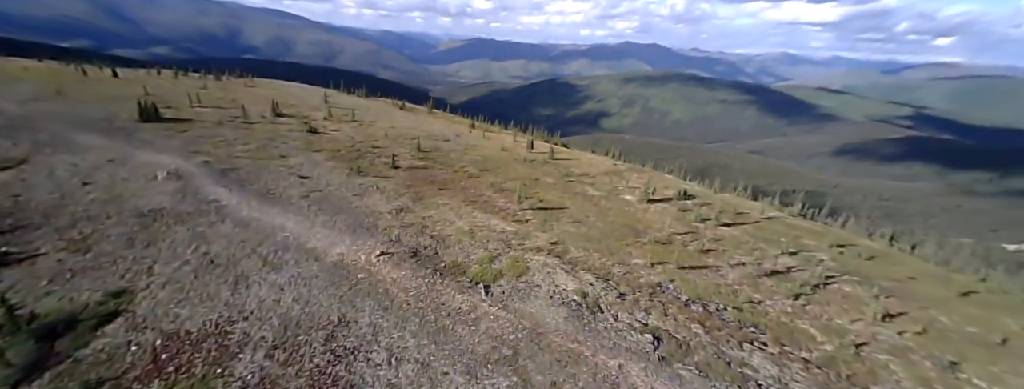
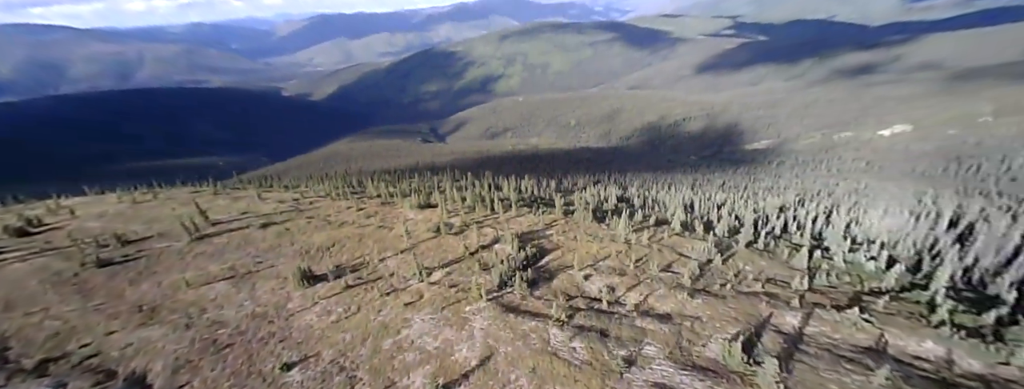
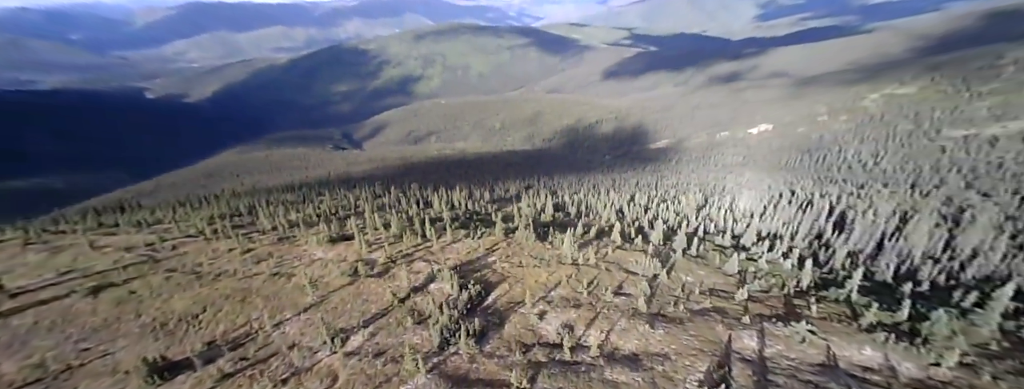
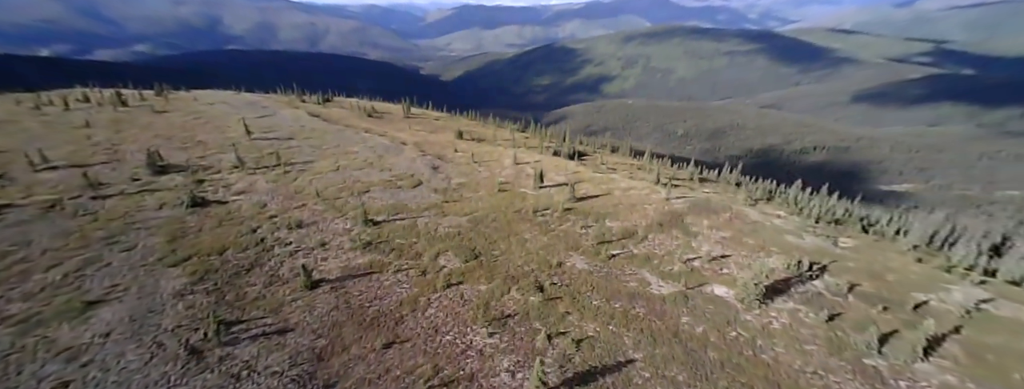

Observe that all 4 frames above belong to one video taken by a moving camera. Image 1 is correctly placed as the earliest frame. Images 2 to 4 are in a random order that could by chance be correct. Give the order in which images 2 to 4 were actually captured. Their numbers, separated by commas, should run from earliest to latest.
4, 2, 3
